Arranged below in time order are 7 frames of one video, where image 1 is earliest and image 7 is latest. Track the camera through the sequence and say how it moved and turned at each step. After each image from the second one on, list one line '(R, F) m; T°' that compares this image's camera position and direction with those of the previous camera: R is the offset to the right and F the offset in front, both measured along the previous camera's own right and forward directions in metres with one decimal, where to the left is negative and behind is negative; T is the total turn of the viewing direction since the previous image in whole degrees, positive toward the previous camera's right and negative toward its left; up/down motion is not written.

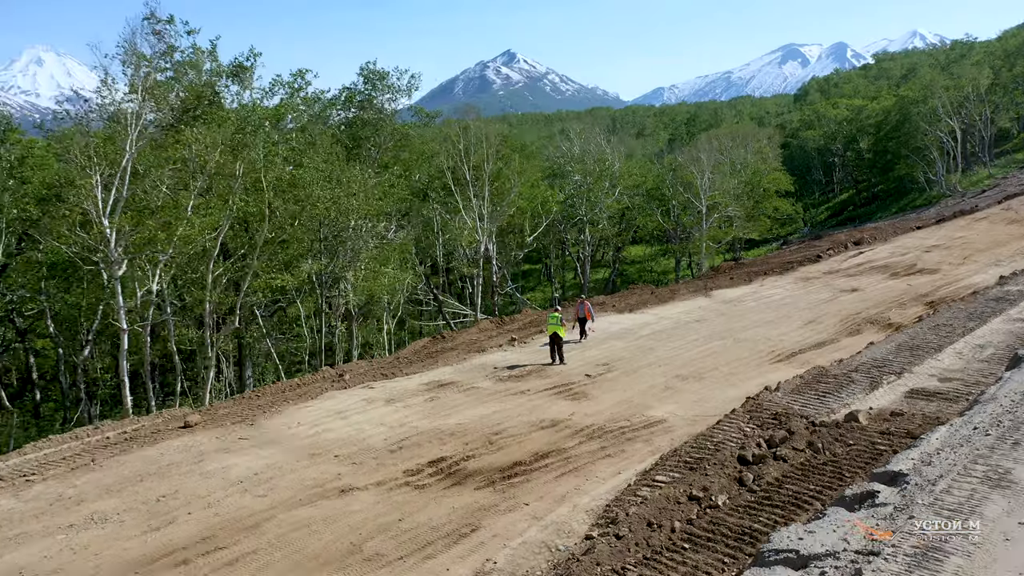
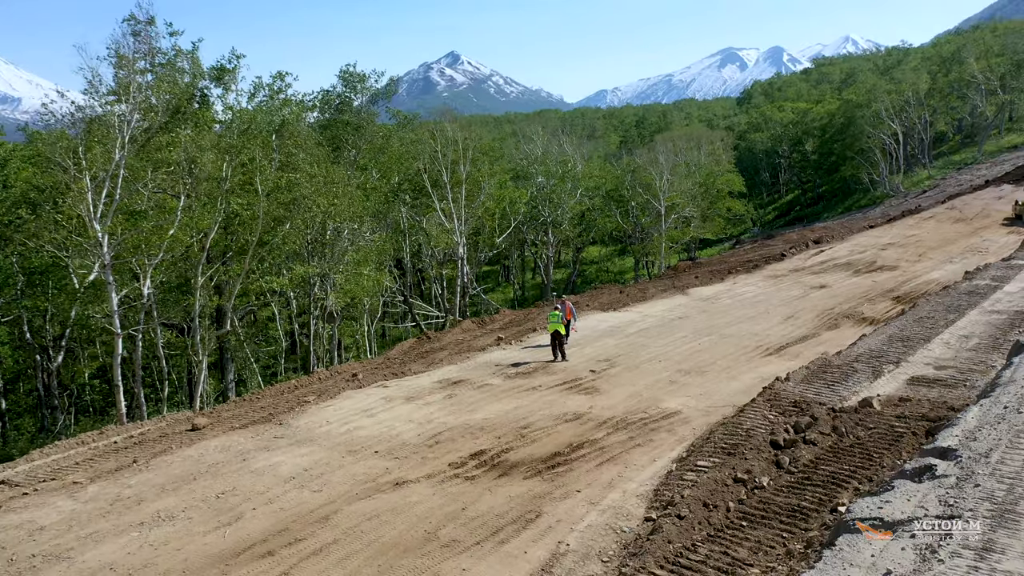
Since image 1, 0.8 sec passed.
(-1.0, -0.3) m; +4°
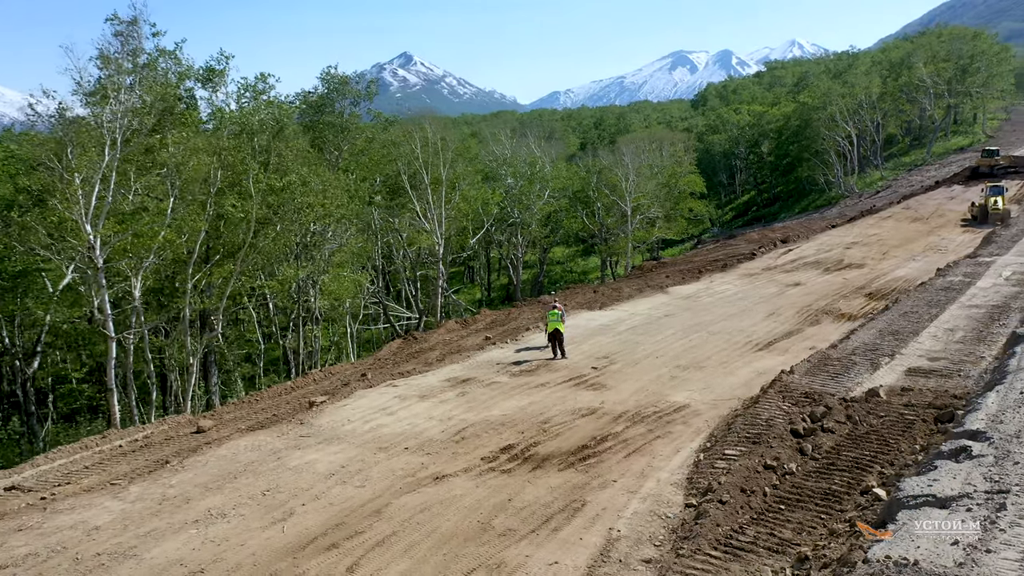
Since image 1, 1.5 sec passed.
(-0.8, -0.2) m; +3°
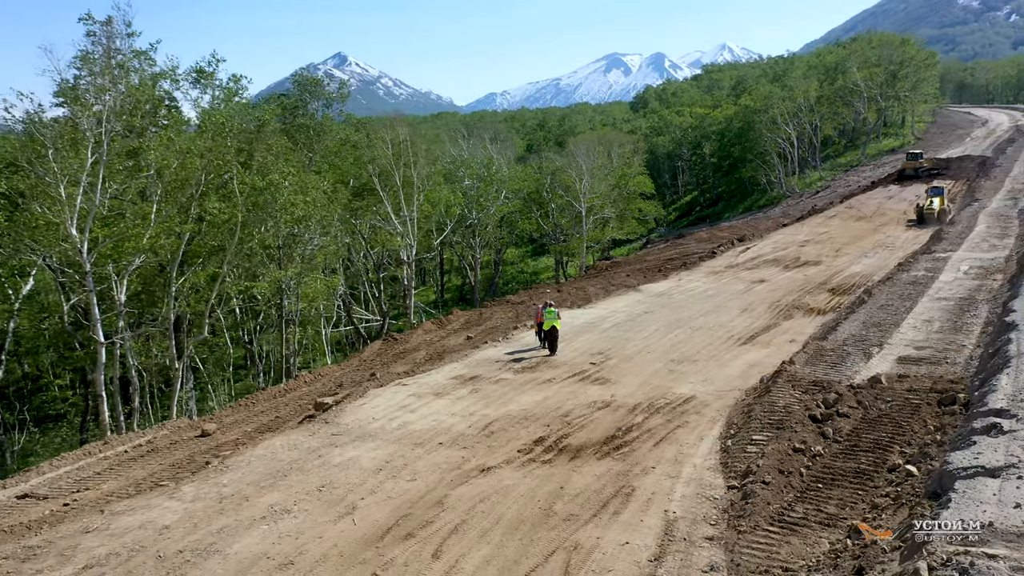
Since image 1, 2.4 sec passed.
(-1.1, -0.3) m; +4°
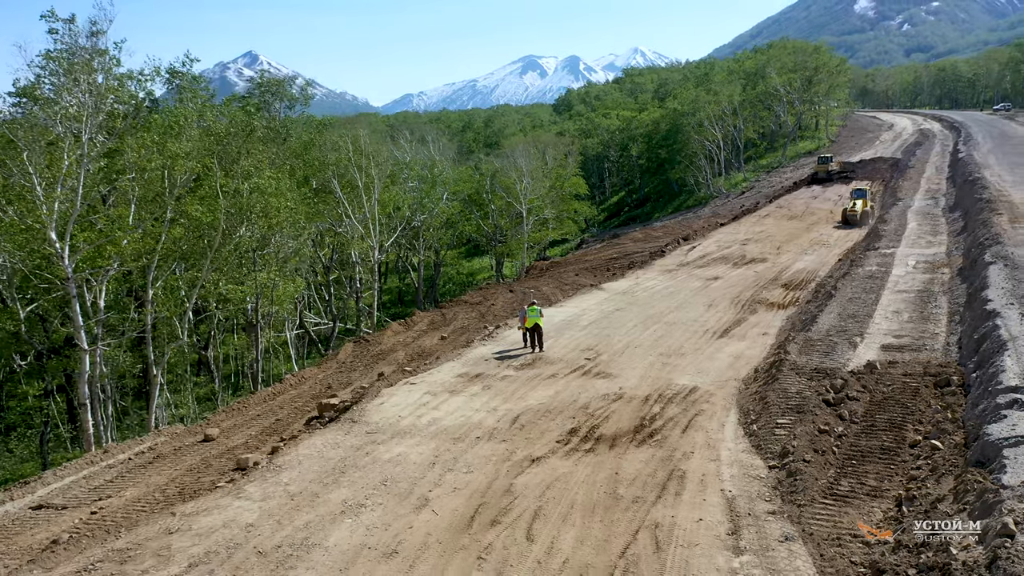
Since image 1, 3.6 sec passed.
(-1.4, -0.3) m; +6°
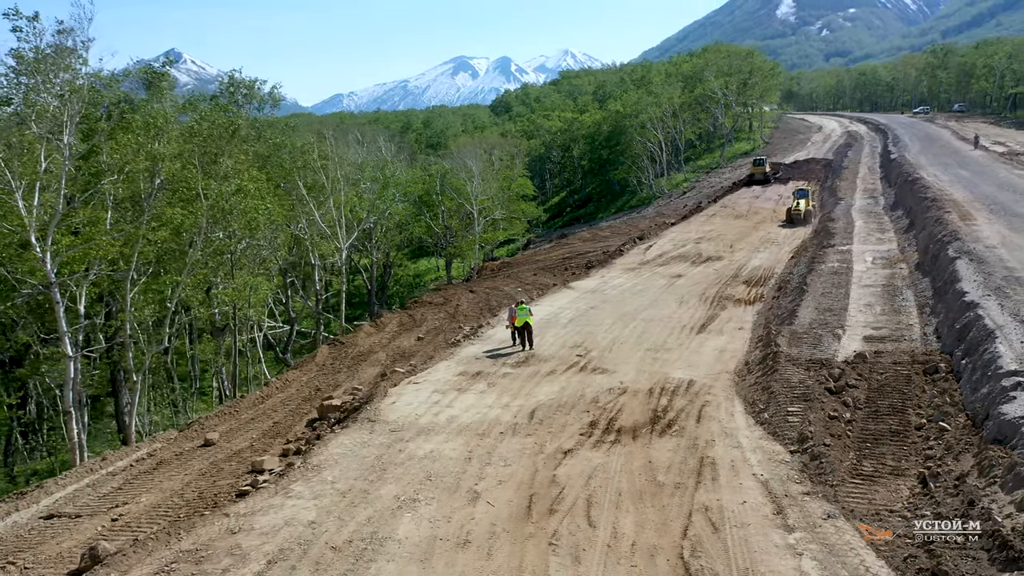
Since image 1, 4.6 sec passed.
(-1.1, -0.2) m; +5°
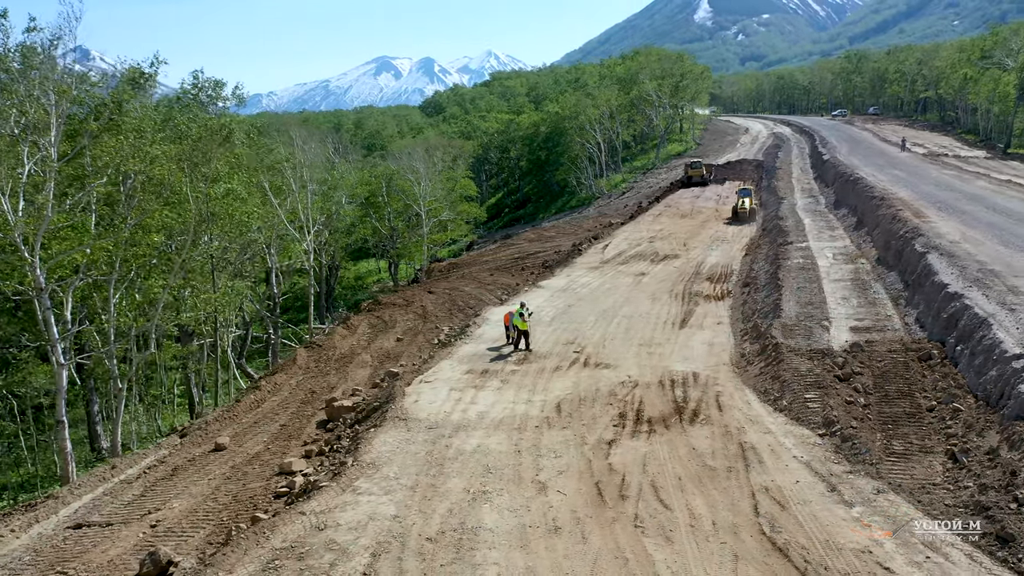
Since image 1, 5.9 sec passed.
(-1.4, -0.2) m; +5°
